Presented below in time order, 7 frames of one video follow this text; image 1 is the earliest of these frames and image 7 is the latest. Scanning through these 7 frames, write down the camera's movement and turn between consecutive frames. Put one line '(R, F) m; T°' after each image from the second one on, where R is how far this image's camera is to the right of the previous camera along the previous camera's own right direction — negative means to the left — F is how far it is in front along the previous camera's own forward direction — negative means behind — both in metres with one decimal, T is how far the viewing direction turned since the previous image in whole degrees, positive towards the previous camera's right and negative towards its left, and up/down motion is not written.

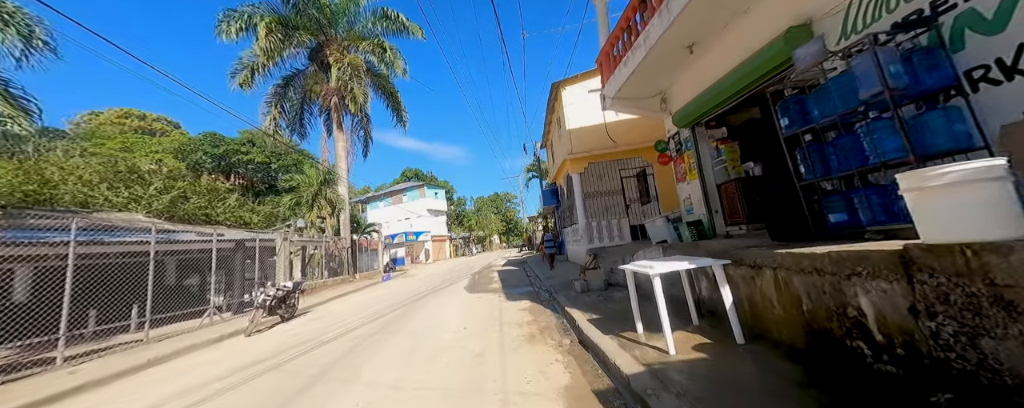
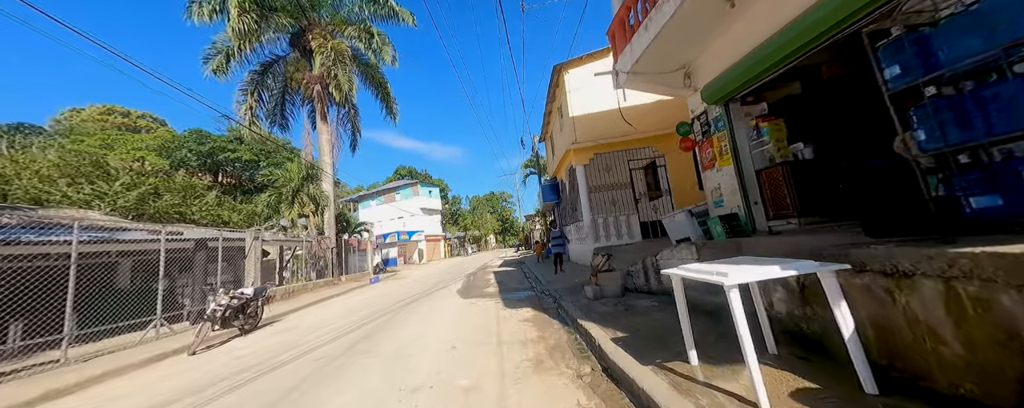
(-0.1, +1.0) m; +1°
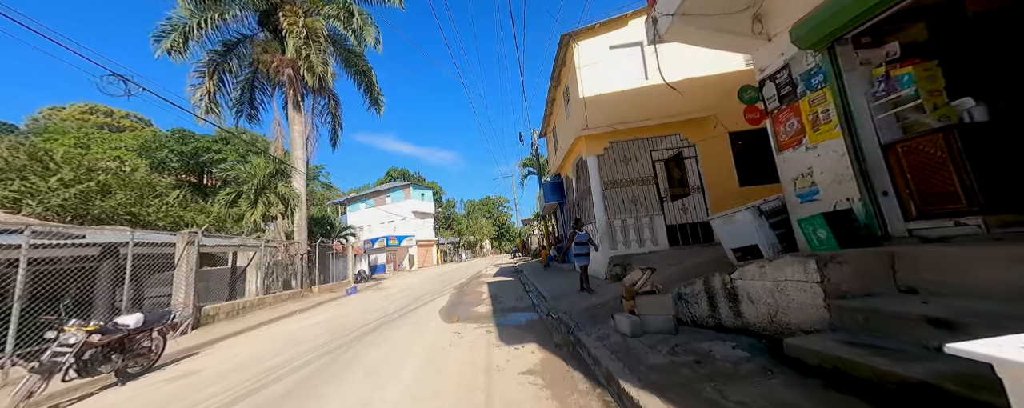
(0.0, +1.7) m; +1°
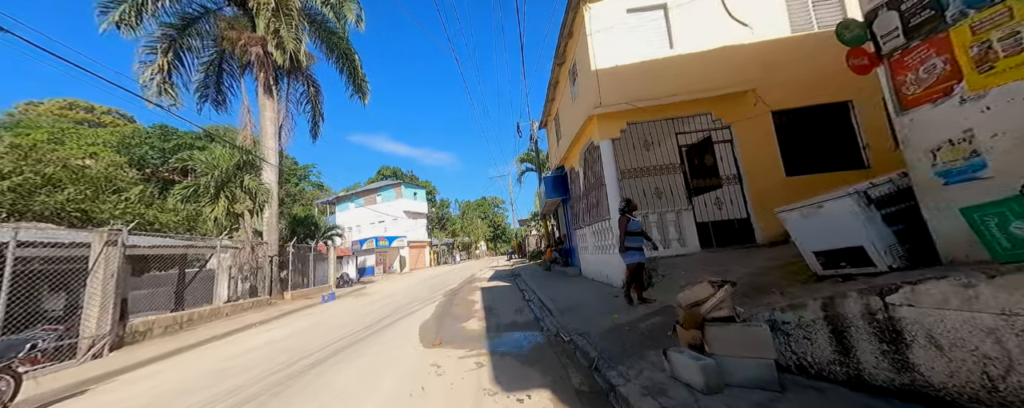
(-0.1, +1.3) m; +1°
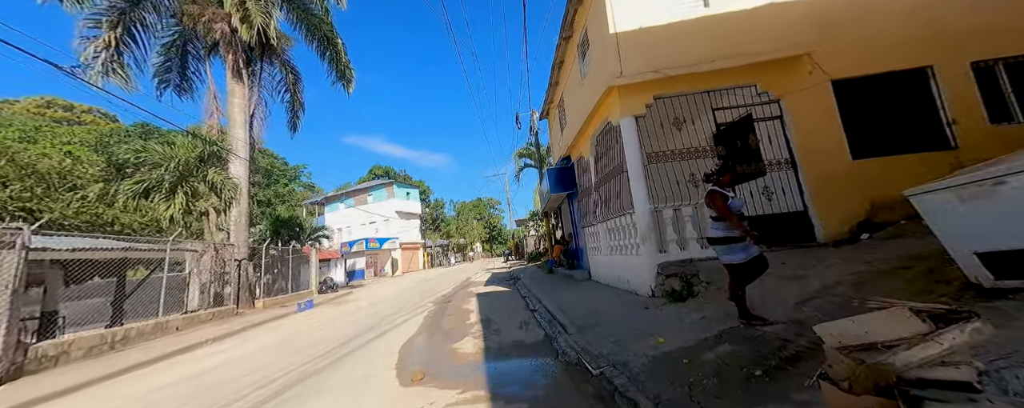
(-0.1, +1.2) m; +1°
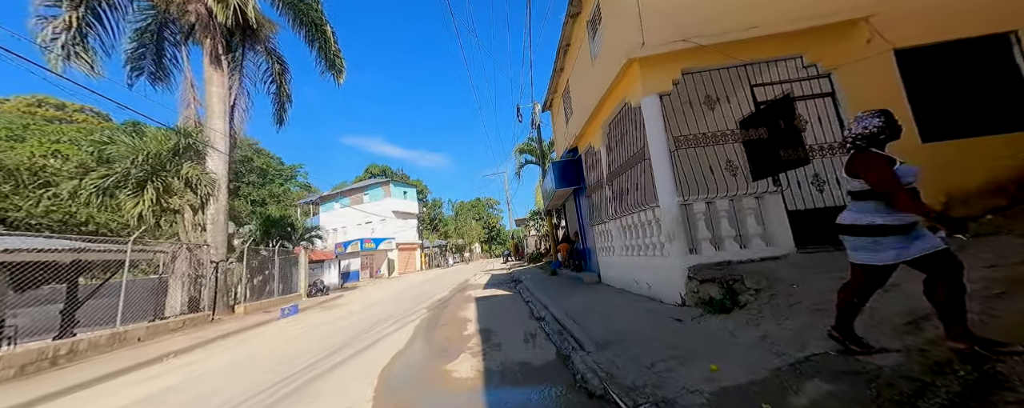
(-0.1, +0.8) m; 0°
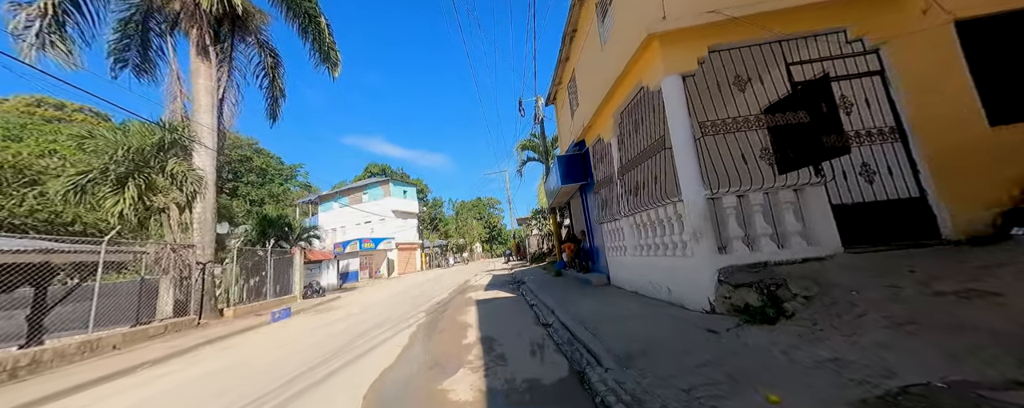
(-0.1, +0.5) m; 0°
